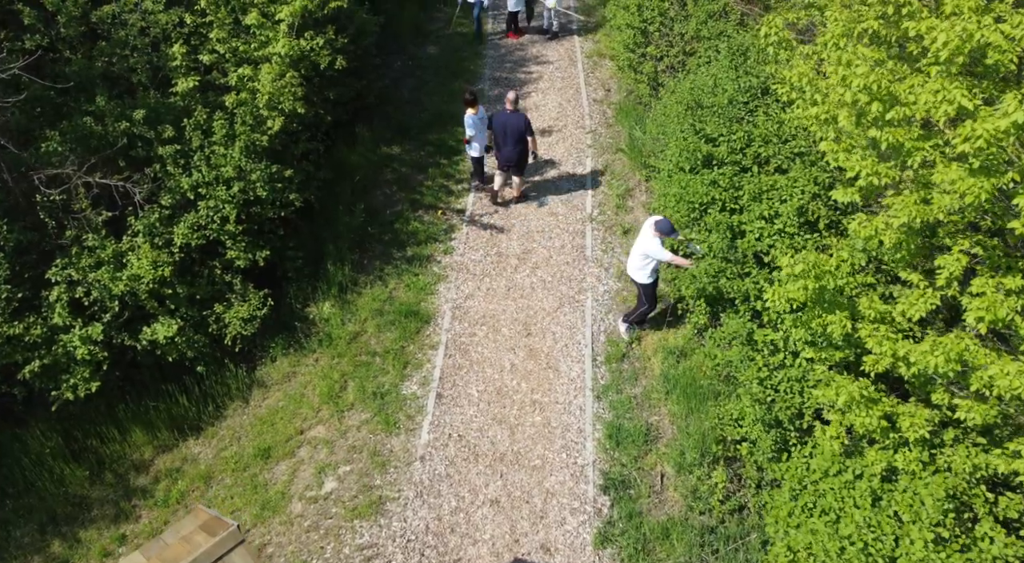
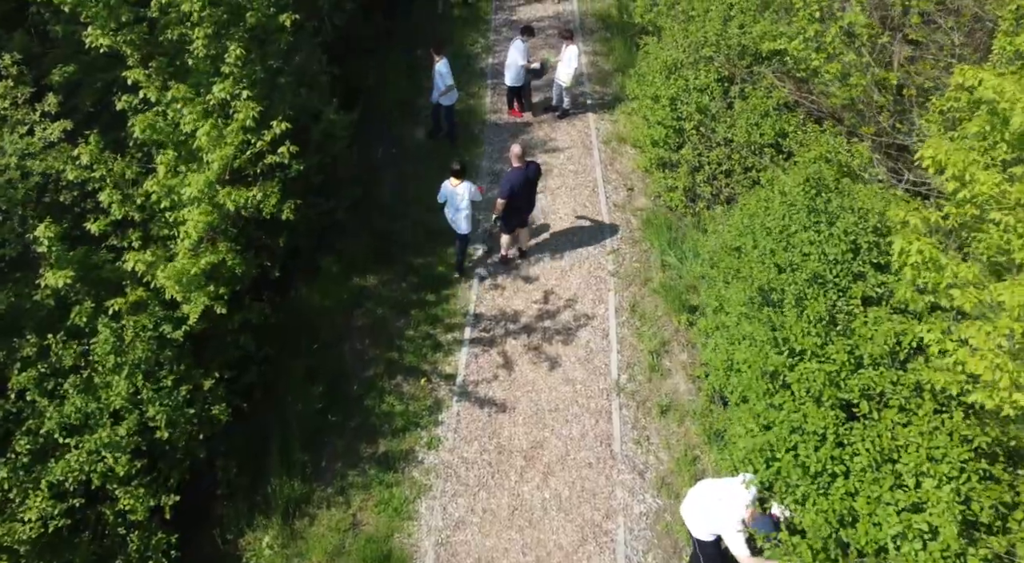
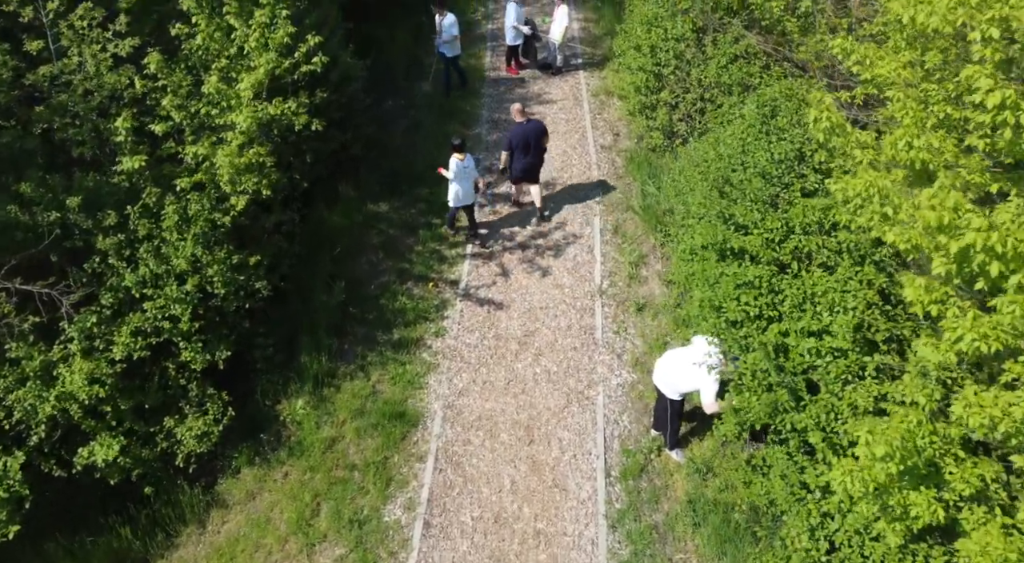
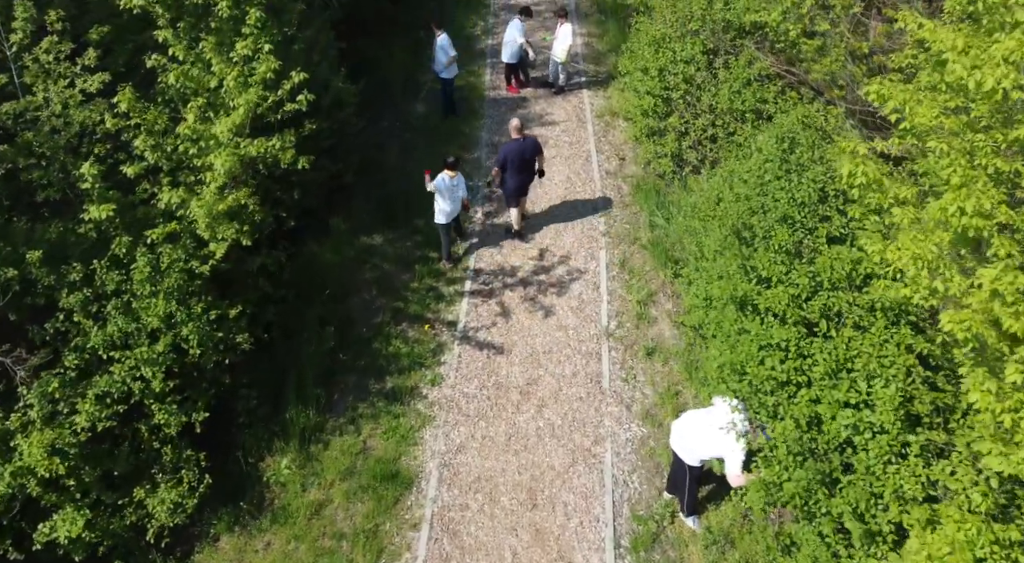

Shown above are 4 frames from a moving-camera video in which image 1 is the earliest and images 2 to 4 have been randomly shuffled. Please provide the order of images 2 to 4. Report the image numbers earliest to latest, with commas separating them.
3, 4, 2
